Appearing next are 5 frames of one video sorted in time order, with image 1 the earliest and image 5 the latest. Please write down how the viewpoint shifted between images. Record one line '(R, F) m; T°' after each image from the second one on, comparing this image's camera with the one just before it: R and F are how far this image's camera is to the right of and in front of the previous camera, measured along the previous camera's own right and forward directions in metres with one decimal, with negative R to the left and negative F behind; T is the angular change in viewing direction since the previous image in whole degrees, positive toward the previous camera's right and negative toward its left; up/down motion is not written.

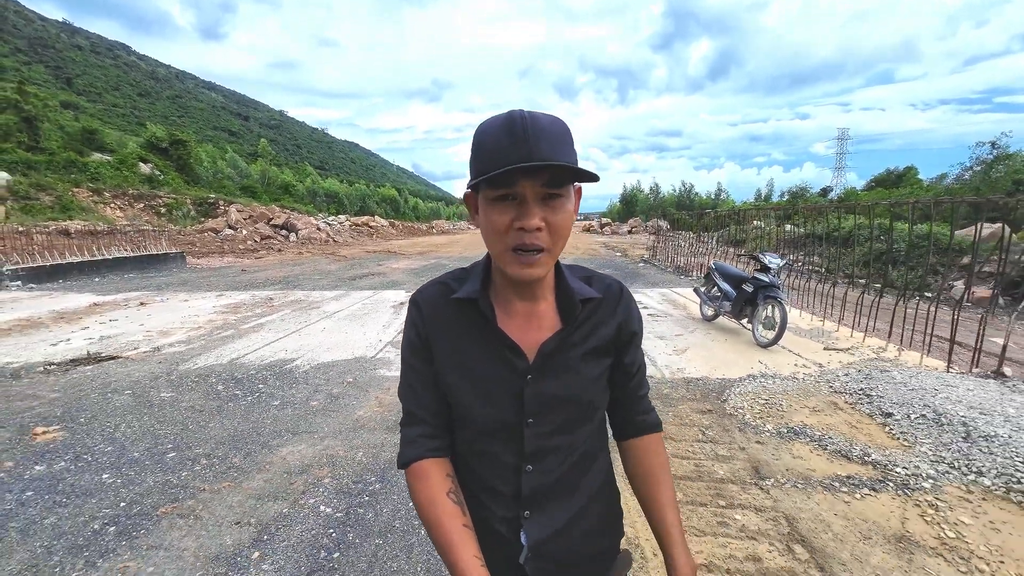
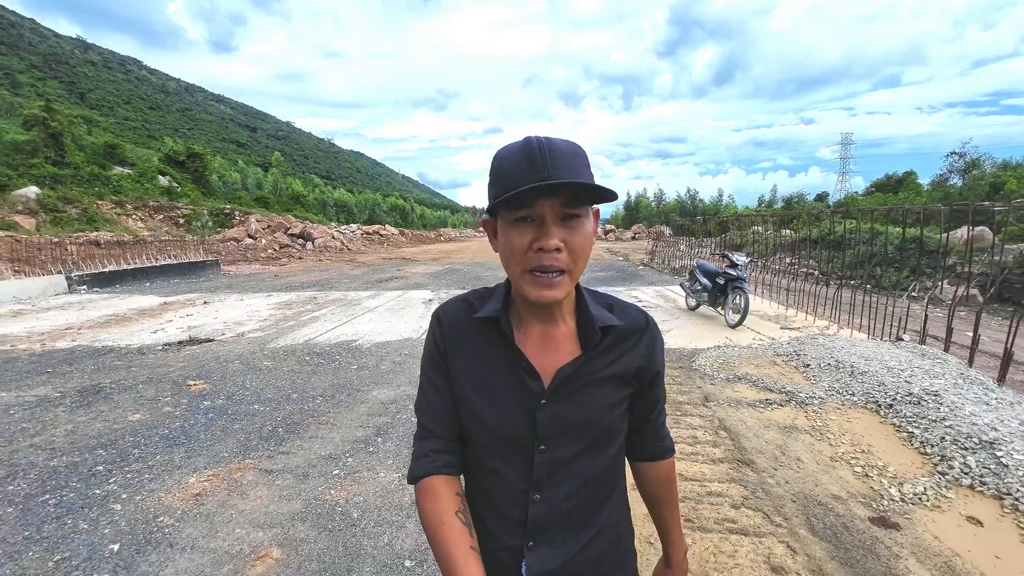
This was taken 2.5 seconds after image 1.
(-0.2, -1.3) m; -1°
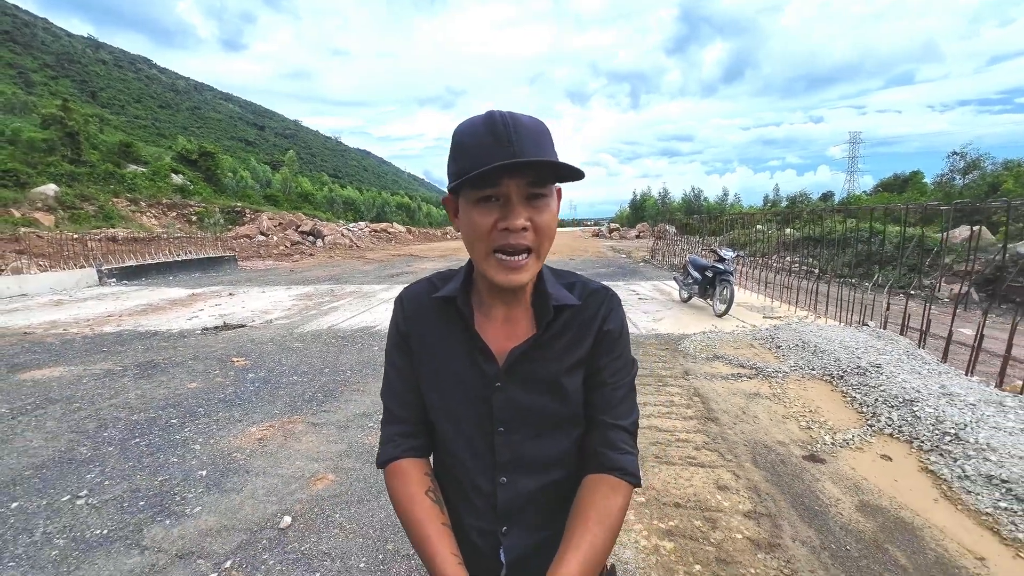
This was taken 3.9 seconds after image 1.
(0.0, -0.6) m; -1°
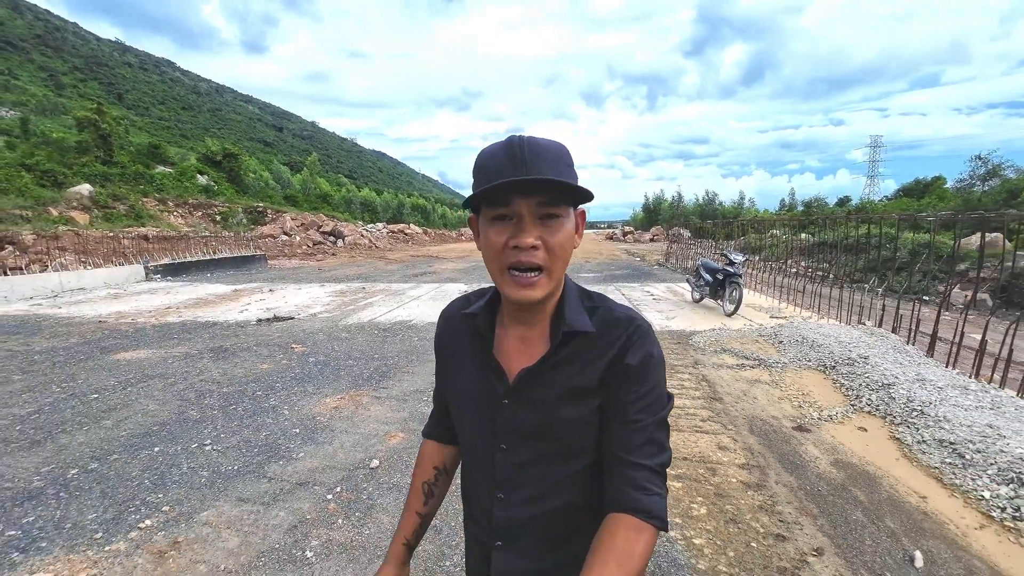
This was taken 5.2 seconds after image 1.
(-0.2, -0.6) m; -2°
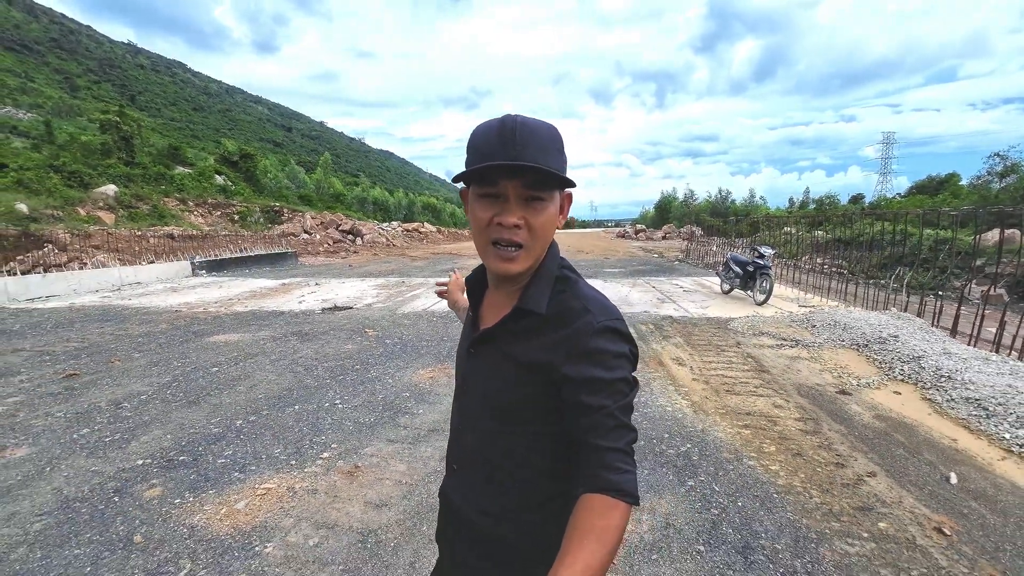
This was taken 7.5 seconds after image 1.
(-0.7, -0.6) m; -1°
